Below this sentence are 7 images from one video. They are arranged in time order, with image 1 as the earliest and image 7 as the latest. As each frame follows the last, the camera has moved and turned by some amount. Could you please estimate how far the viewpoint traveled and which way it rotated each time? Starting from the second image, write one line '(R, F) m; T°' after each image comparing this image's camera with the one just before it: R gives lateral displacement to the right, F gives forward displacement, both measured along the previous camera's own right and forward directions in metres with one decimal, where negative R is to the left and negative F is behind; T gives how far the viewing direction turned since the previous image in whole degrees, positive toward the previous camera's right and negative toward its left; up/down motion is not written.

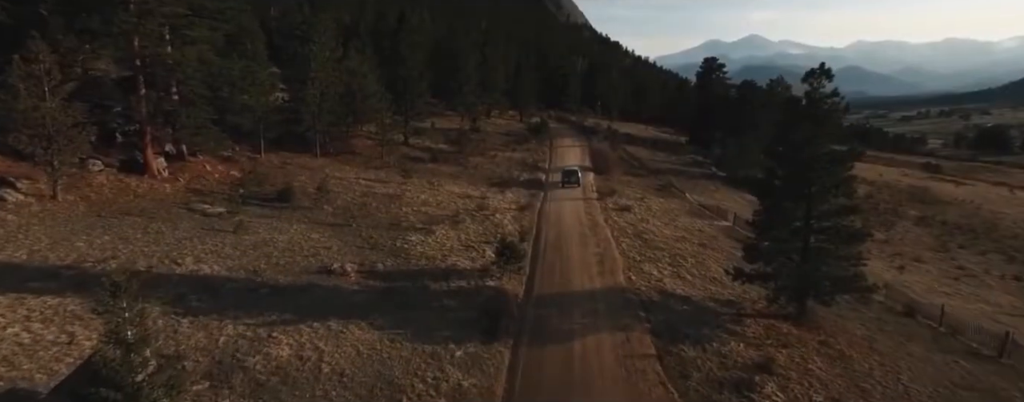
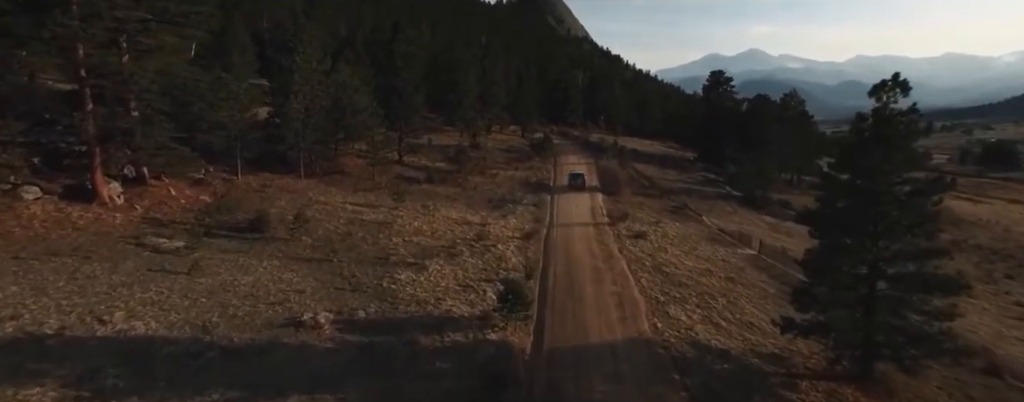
(-0.2, +3.8) m; 0°
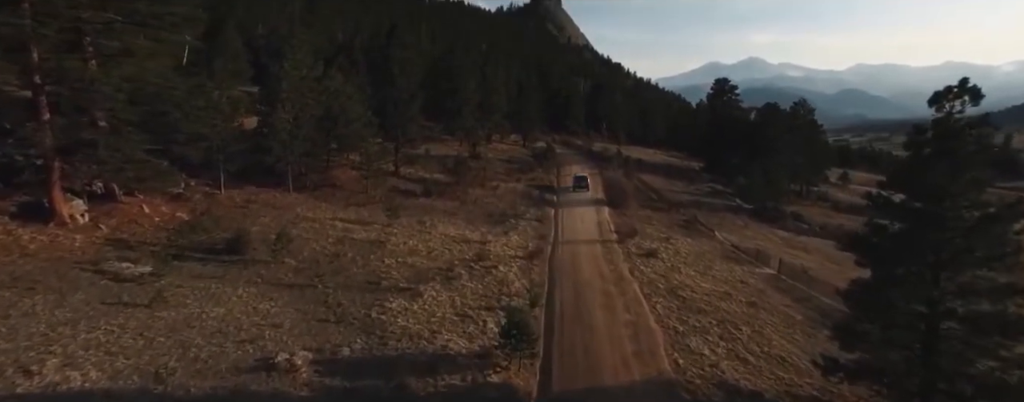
(-0.1, +2.4) m; 0°
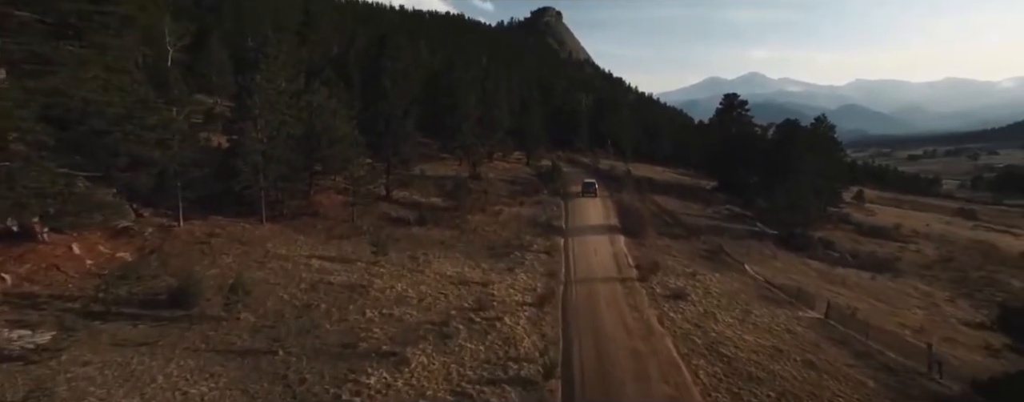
(-0.3, +4.7) m; 0°
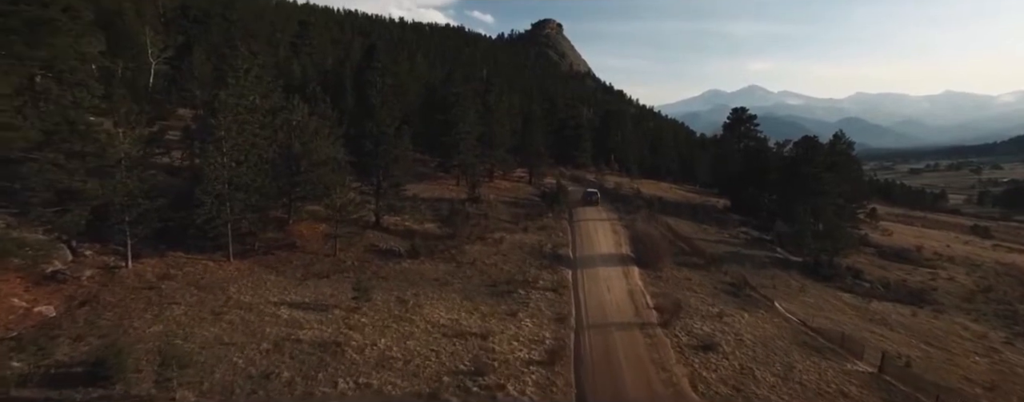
(-0.2, +4.0) m; 0°
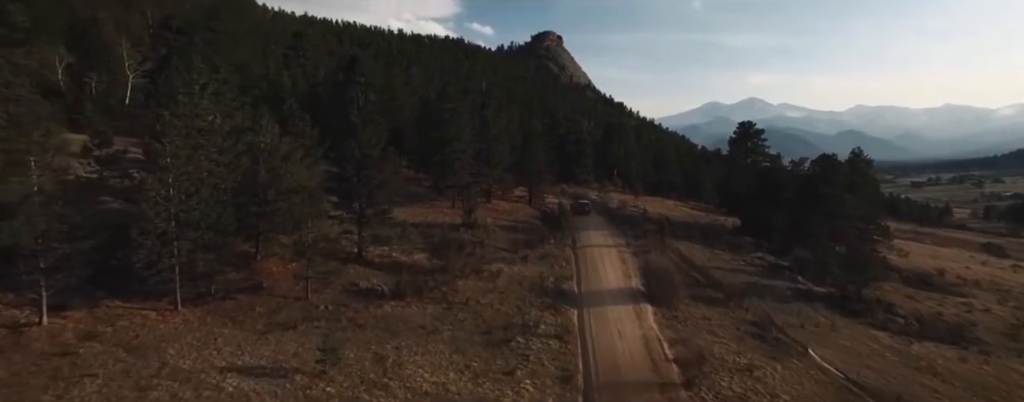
(+0.1, +4.0) m; 0°
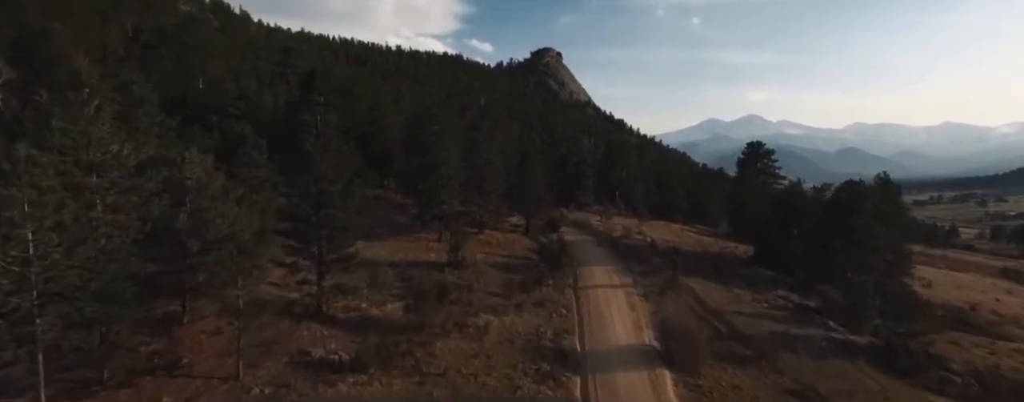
(+0.4, +5.7) m; 0°
